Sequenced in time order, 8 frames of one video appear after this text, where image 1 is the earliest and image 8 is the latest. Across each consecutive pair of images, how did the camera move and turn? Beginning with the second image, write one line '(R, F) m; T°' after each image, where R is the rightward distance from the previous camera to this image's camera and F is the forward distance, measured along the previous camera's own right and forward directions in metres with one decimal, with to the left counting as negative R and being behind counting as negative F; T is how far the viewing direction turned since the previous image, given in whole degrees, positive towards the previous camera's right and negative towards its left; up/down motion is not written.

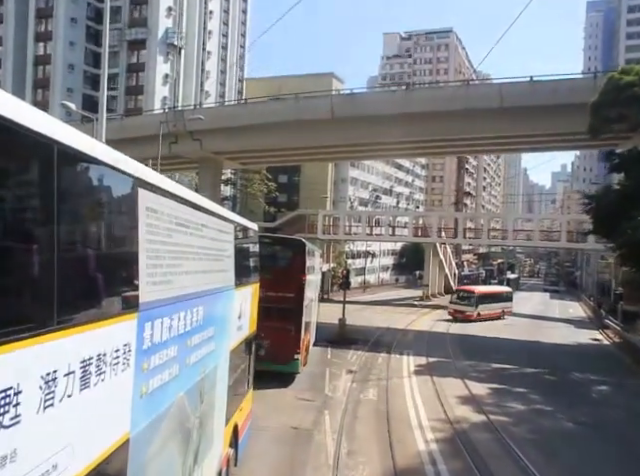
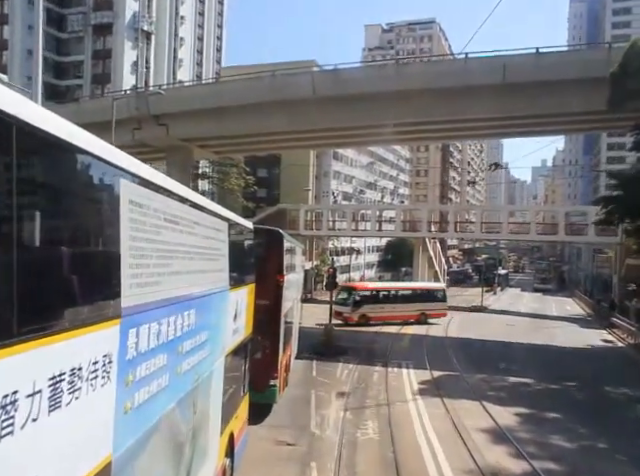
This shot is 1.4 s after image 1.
(0.0, +3.0) m; +2°
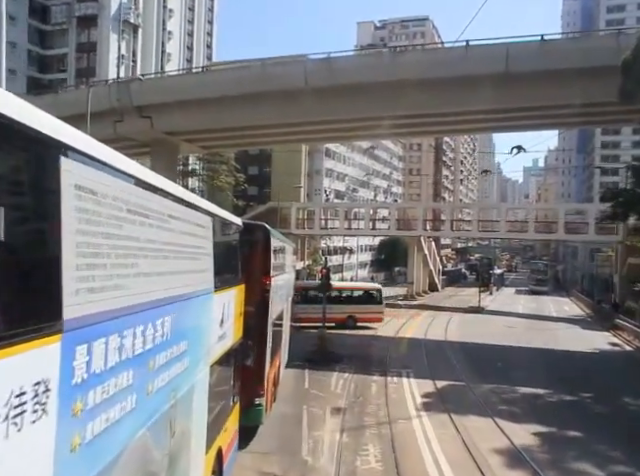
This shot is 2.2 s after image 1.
(0.0, +1.4) m; +1°
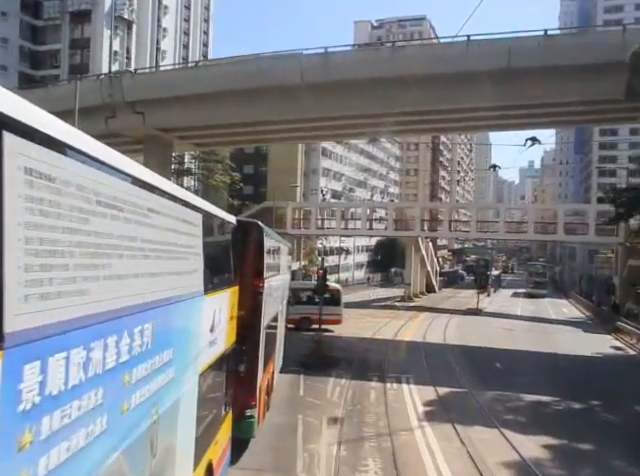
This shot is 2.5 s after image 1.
(0.0, +0.6) m; 0°
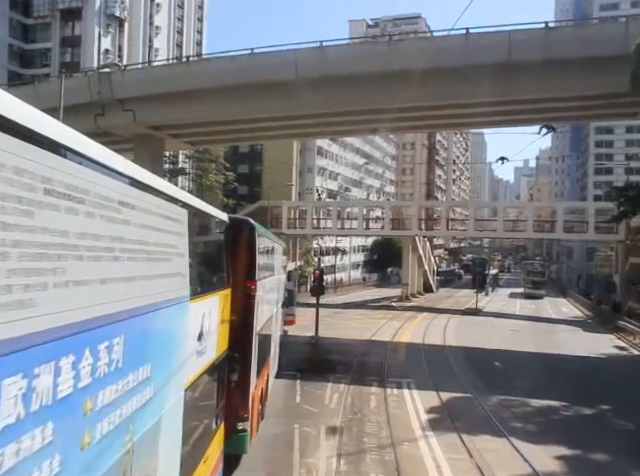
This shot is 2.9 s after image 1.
(0.0, +0.6) m; 0°
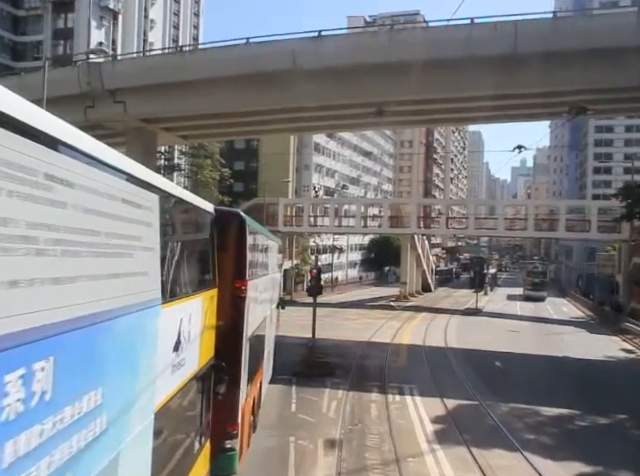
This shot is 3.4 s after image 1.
(0.0, +0.8) m; 0°
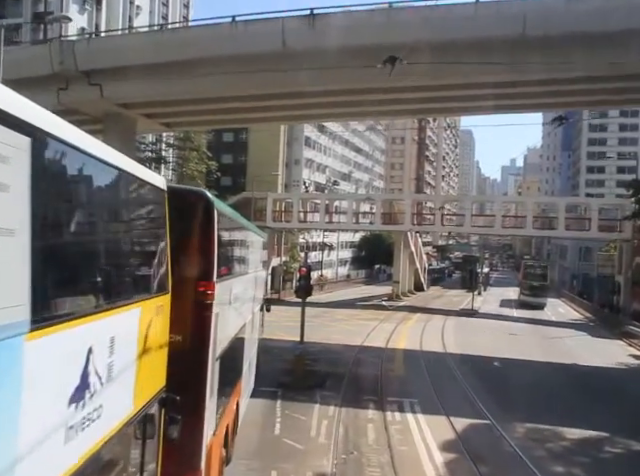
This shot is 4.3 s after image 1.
(0.0, +1.6) m; +1°
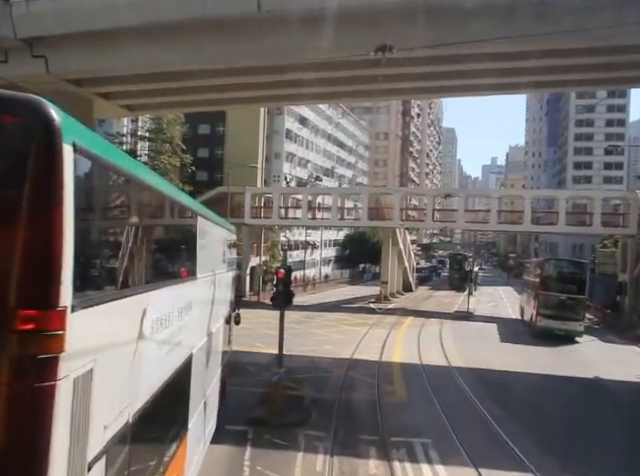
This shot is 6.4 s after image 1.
(0.0, +2.9) m; +2°
